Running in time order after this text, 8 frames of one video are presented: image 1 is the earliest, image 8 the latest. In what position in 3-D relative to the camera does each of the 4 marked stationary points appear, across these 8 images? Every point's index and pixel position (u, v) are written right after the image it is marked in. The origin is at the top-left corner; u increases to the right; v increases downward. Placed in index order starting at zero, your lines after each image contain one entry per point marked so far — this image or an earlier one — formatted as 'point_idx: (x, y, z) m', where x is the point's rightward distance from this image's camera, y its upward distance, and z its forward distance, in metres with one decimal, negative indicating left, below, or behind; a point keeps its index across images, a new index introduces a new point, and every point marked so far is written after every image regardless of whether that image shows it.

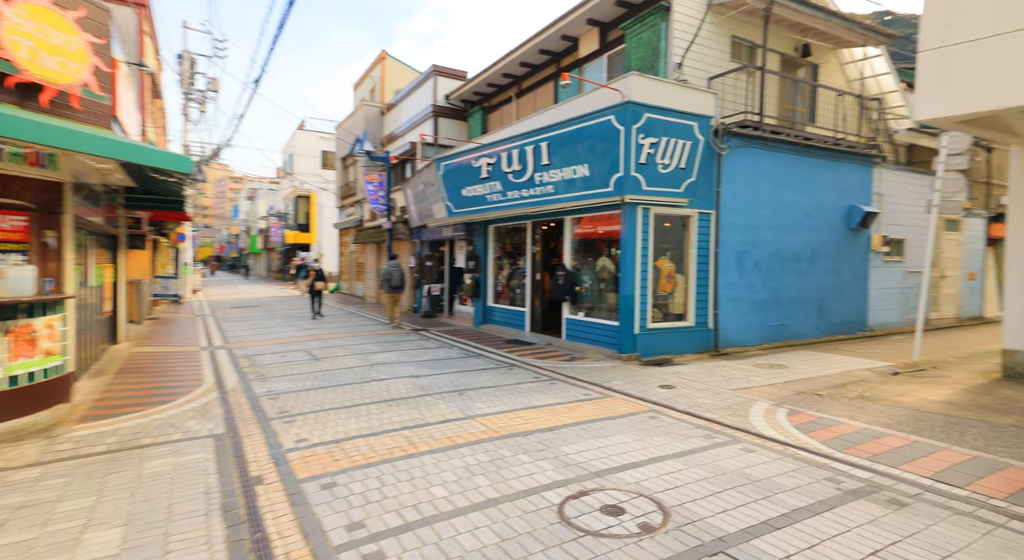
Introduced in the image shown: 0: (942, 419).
0: (+4.5, -1.5, +6.1) m
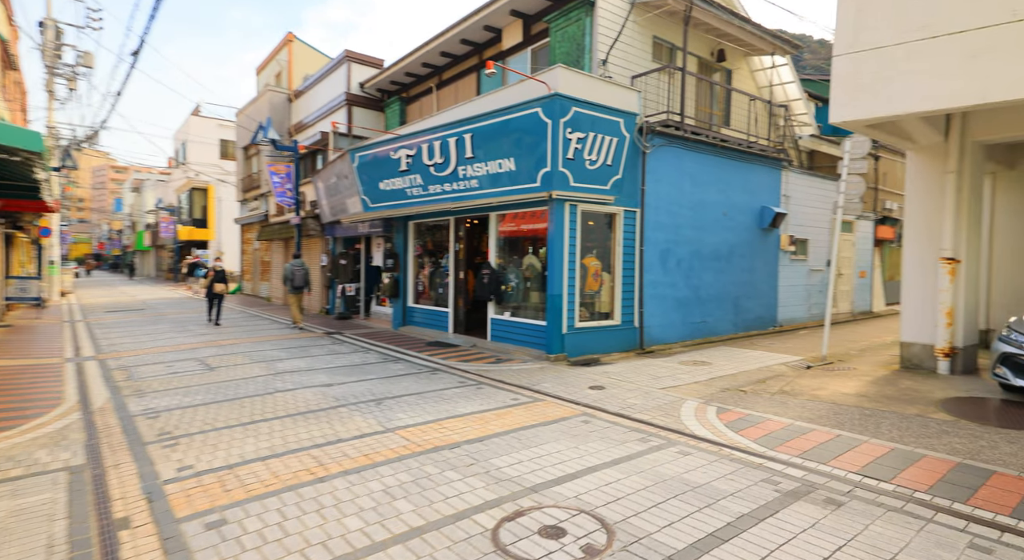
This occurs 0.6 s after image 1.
0: (+3.7, -1.5, +6.3) m
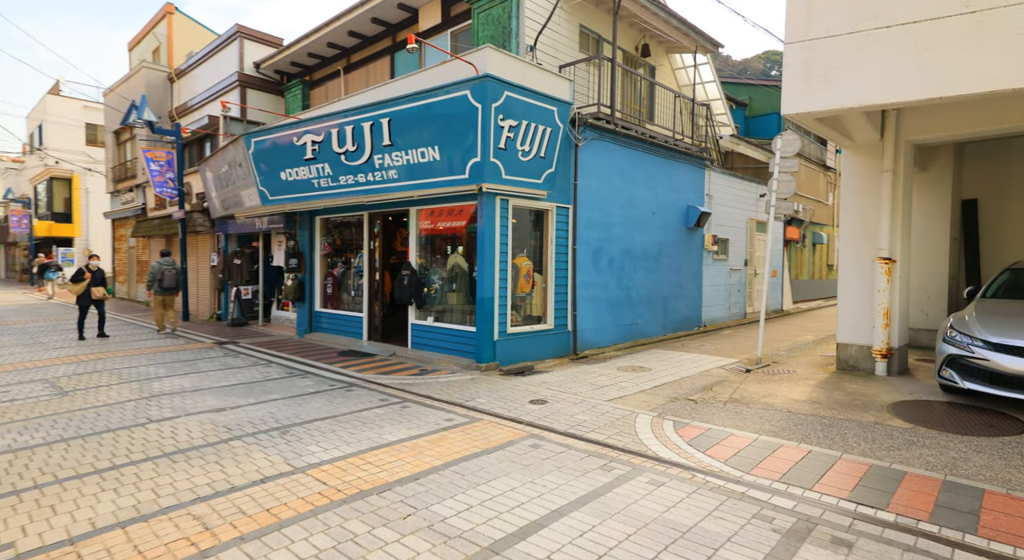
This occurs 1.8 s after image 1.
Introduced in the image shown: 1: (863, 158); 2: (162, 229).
0: (+3.1, -1.5, +5.9) m
1: (+4.9, +1.6, +8.1) m
2: (-9.4, +1.4, +15.7) m
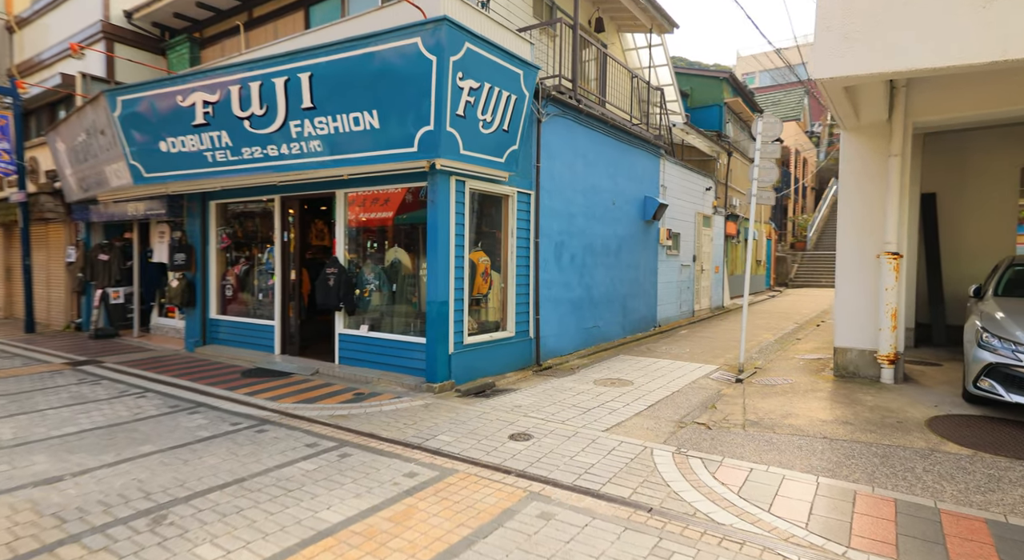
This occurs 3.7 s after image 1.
0: (+3.0, -1.5, +4.9) m
1: (+4.4, +1.7, +7.3) m
2: (-10.9, +1.4, +12.6) m
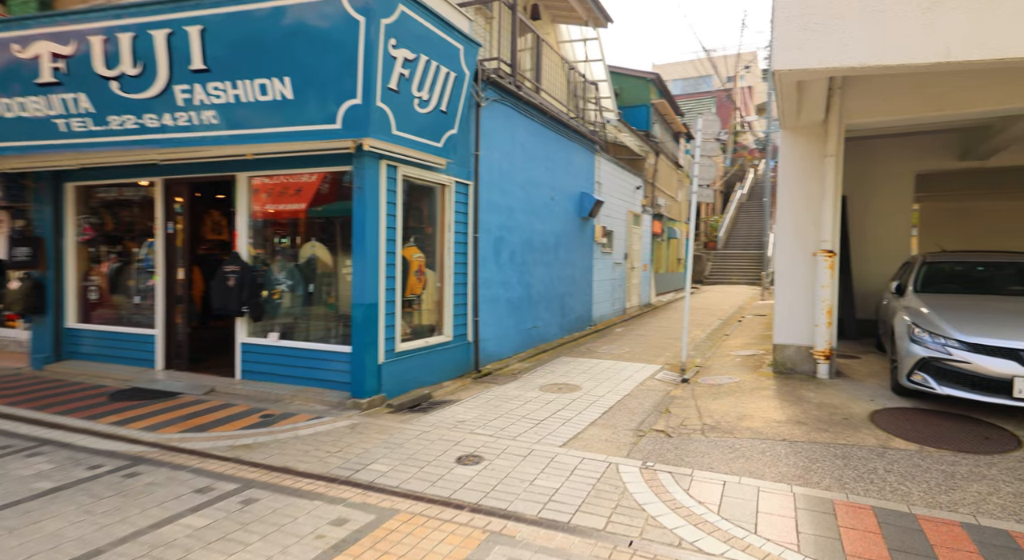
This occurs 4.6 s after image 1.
0: (+2.6, -1.4, +4.7) m
1: (+3.6, +1.7, +7.3) m
2: (-12.2, +1.2, +10.4) m
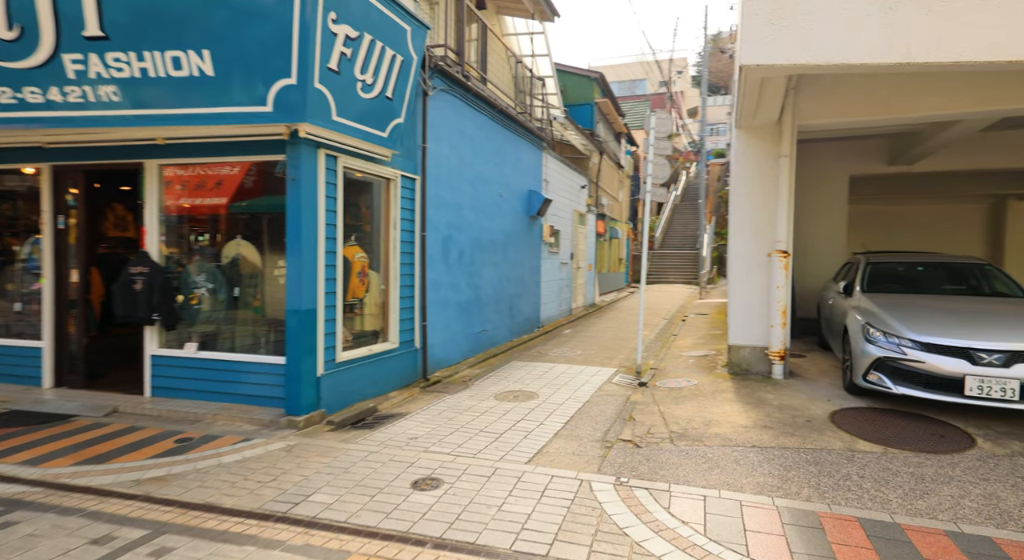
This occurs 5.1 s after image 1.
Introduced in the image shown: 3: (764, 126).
0: (+2.3, -1.4, +4.6) m
1: (+3.0, +1.7, +7.2) m
2: (-13.1, +1.2, +8.6) m
3: (+3.1, +1.9, +7.2) m
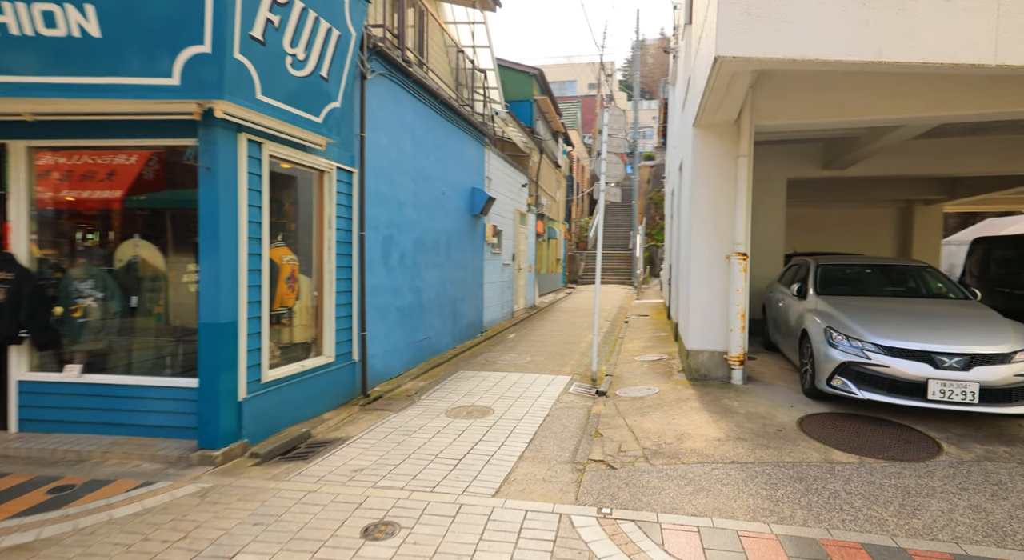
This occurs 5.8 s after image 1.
0: (+2.0, -1.5, +4.3) m
1: (+2.4, +1.7, +7.0) m
2: (-13.7, +1.1, +6.4) m
3: (+2.5, +1.9, +7.0) m
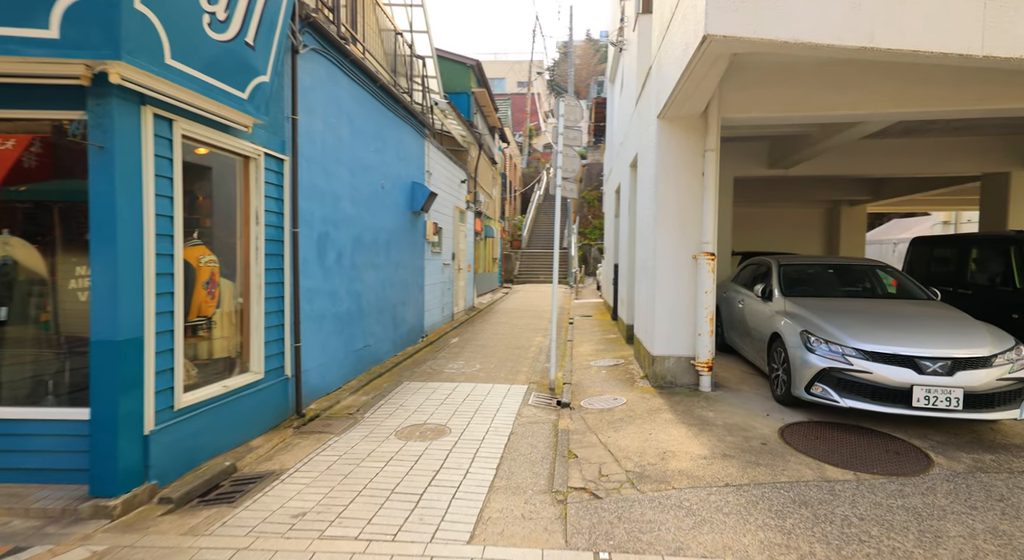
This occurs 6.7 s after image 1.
0: (+1.9, -1.5, +3.9) m
1: (+1.9, +1.7, +6.6) m
2: (-14.0, +1.0, +4.1) m
3: (+2.0, +1.9, +6.6) m
